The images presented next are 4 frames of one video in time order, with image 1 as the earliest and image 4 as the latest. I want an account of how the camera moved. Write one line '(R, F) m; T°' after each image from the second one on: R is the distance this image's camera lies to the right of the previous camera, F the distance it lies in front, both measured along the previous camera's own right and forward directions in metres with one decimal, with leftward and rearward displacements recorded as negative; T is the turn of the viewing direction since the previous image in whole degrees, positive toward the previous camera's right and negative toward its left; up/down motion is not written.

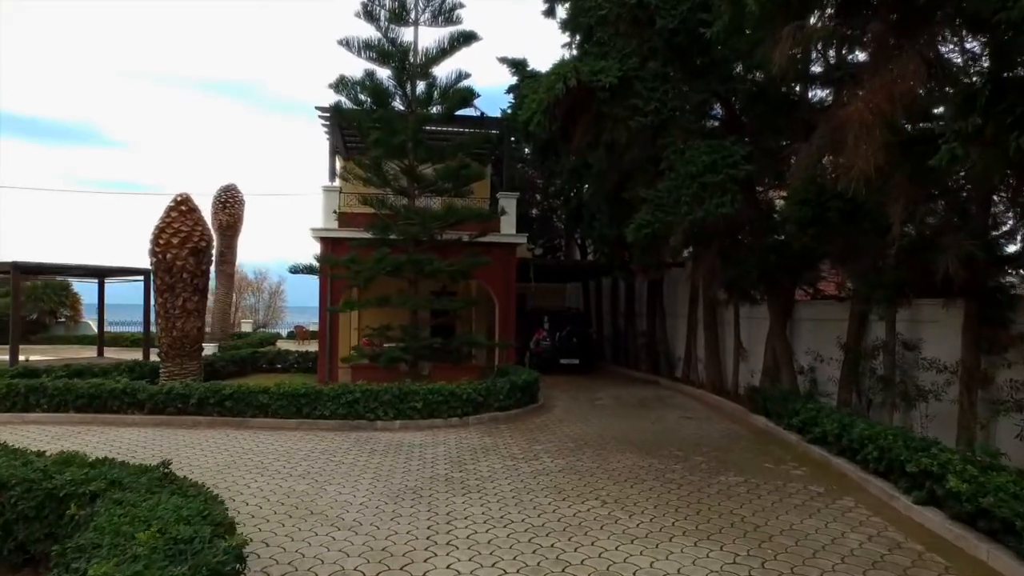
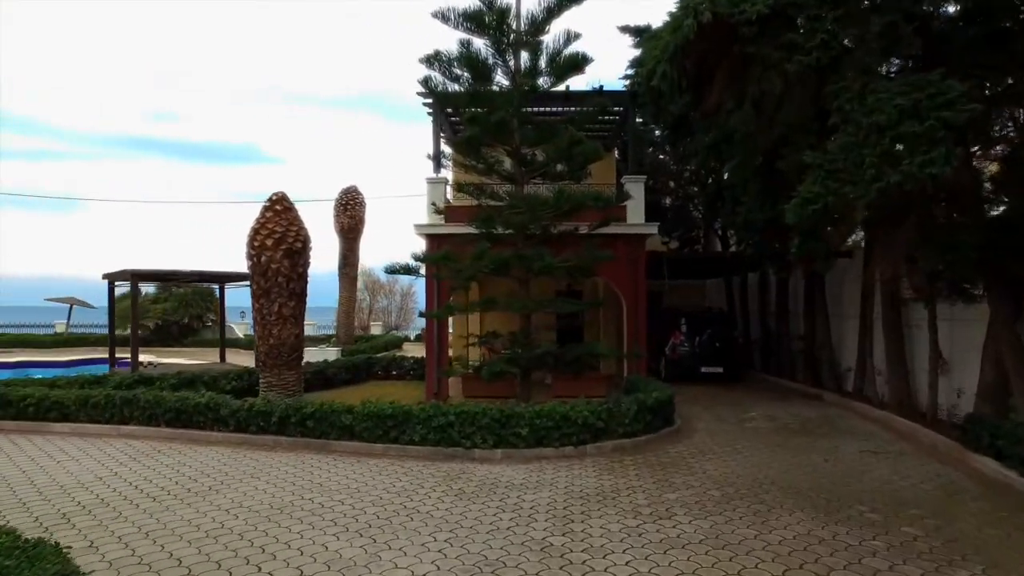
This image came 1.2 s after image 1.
(+0.1, +1.7) m; -11°
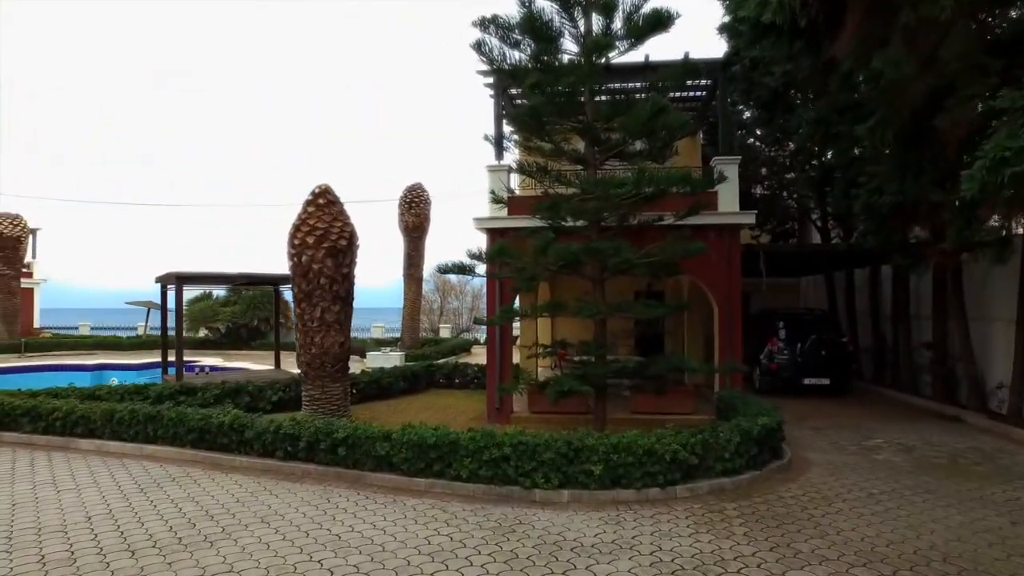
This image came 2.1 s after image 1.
(+0.1, +1.4) m; -6°
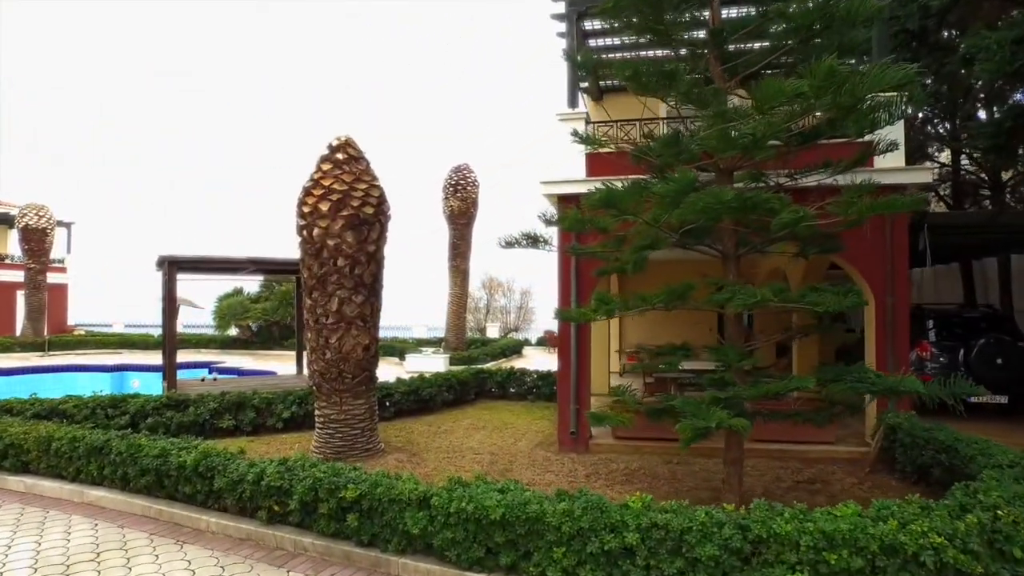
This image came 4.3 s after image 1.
(-0.4, +2.6) m; -4°
